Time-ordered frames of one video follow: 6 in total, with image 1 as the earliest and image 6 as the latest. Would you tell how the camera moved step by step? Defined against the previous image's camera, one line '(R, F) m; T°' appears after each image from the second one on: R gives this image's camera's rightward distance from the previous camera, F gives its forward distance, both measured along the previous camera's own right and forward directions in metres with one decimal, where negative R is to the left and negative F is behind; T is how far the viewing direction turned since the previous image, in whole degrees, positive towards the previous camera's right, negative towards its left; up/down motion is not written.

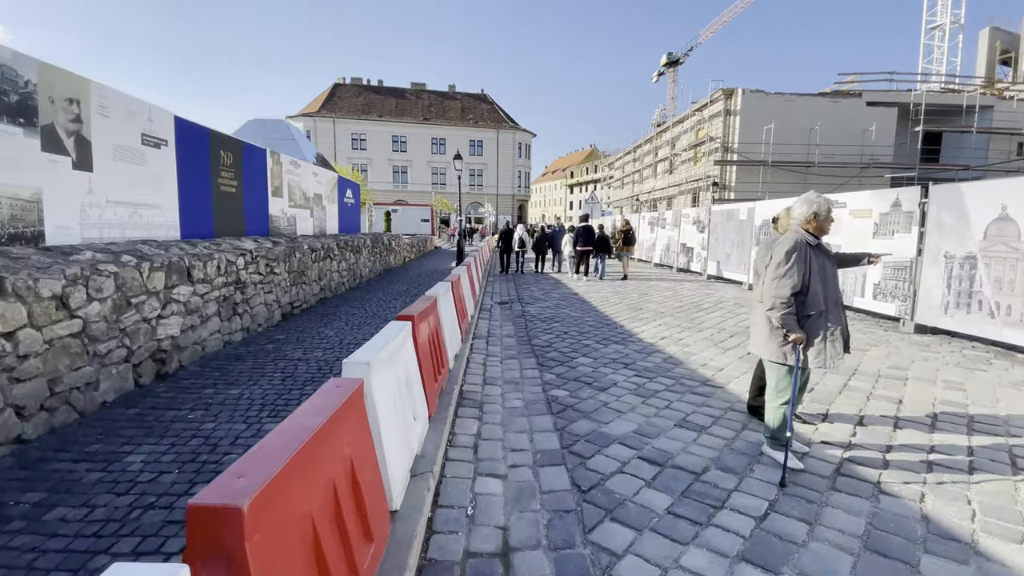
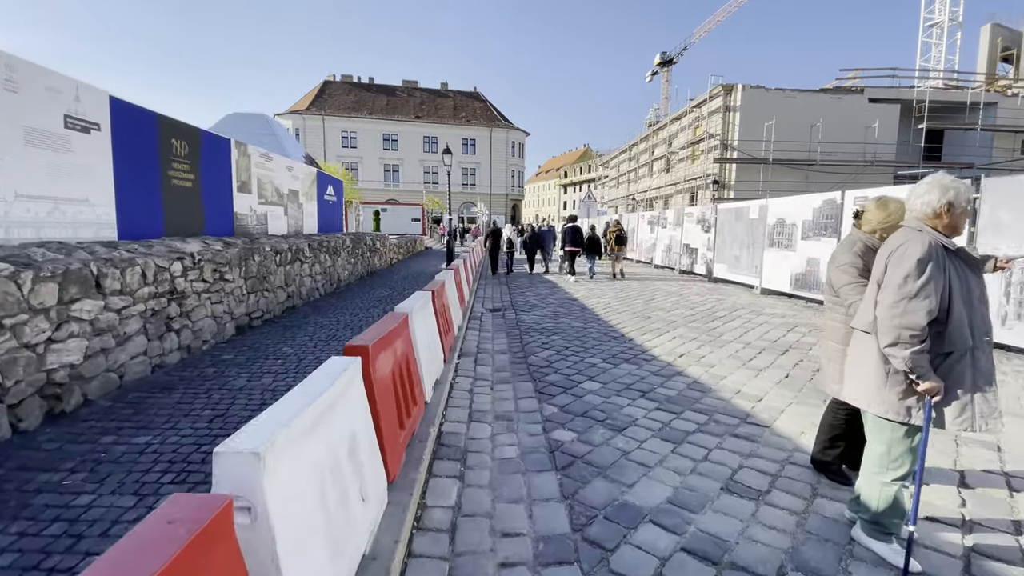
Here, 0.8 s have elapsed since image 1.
(0.0, +1.0) m; +1°
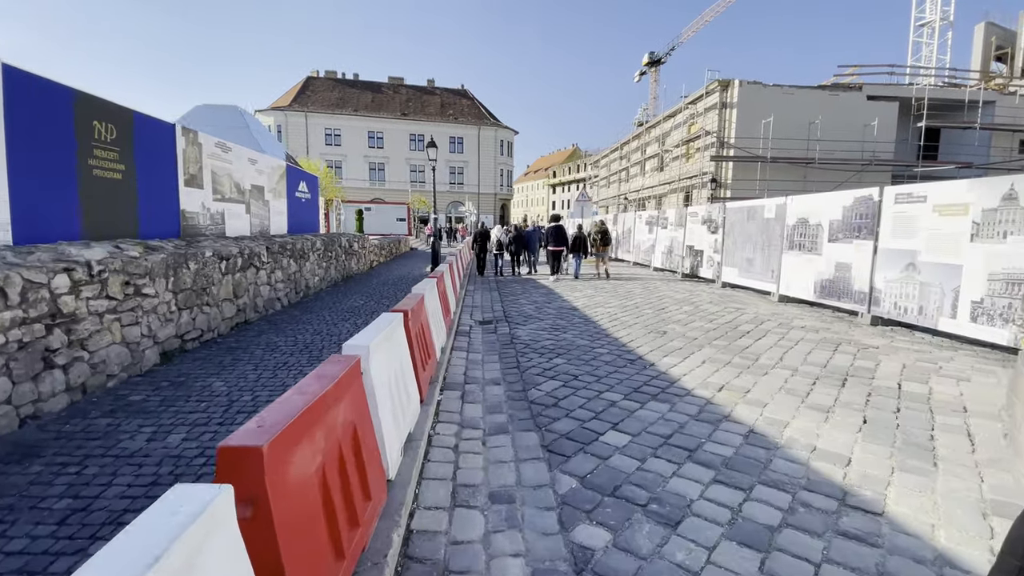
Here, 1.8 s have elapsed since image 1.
(-0.1, +1.2) m; +1°
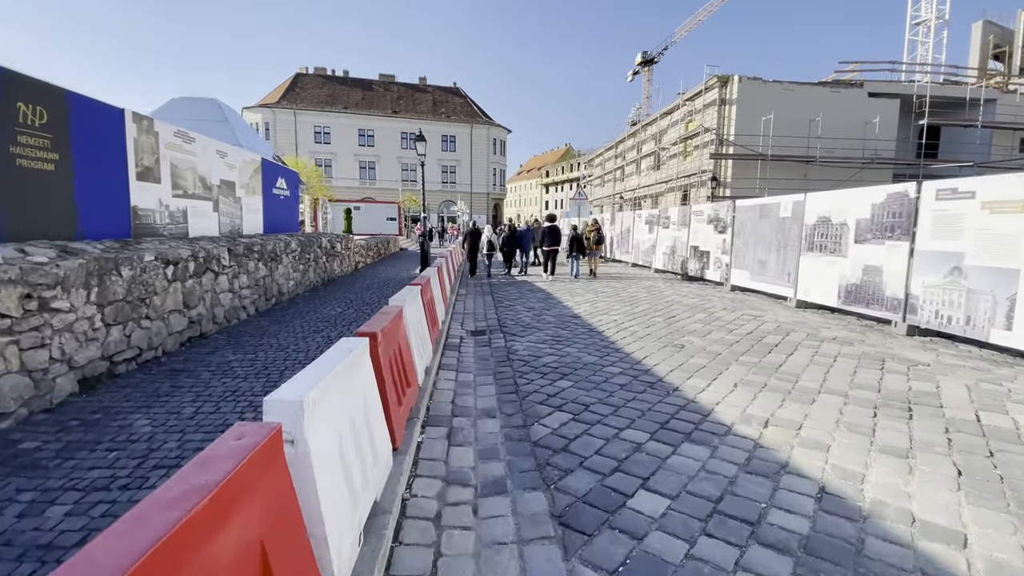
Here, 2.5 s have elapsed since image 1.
(0.0, +0.8) m; +1°
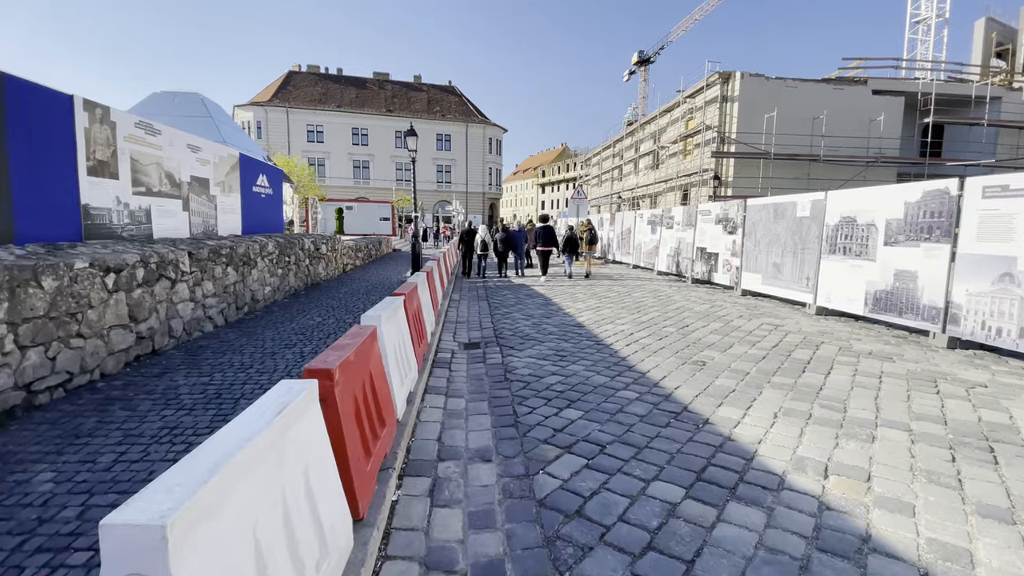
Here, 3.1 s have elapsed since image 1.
(0.0, +0.7) m; 0°
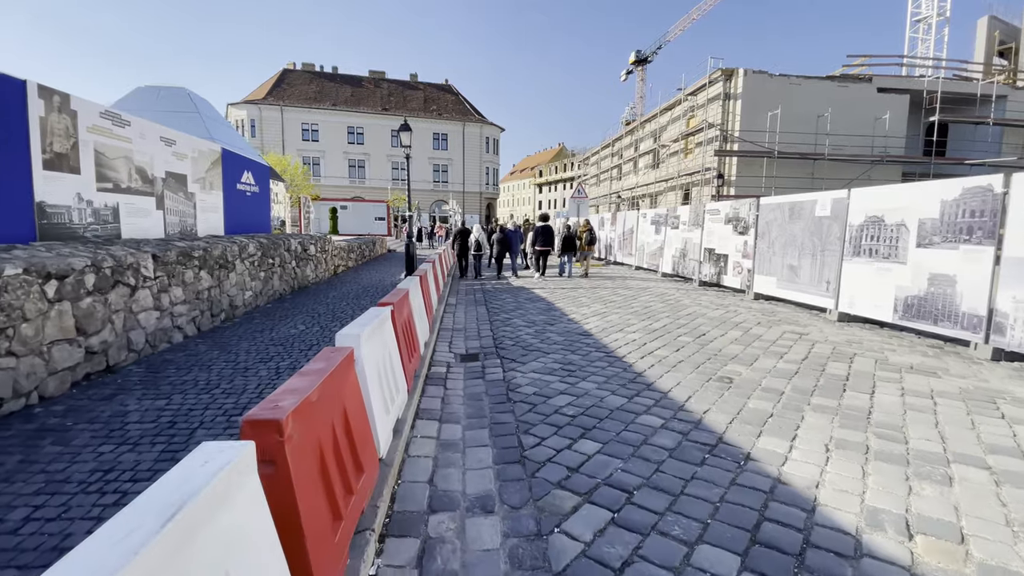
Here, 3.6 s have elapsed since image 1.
(-0.1, +0.6) m; 0°
